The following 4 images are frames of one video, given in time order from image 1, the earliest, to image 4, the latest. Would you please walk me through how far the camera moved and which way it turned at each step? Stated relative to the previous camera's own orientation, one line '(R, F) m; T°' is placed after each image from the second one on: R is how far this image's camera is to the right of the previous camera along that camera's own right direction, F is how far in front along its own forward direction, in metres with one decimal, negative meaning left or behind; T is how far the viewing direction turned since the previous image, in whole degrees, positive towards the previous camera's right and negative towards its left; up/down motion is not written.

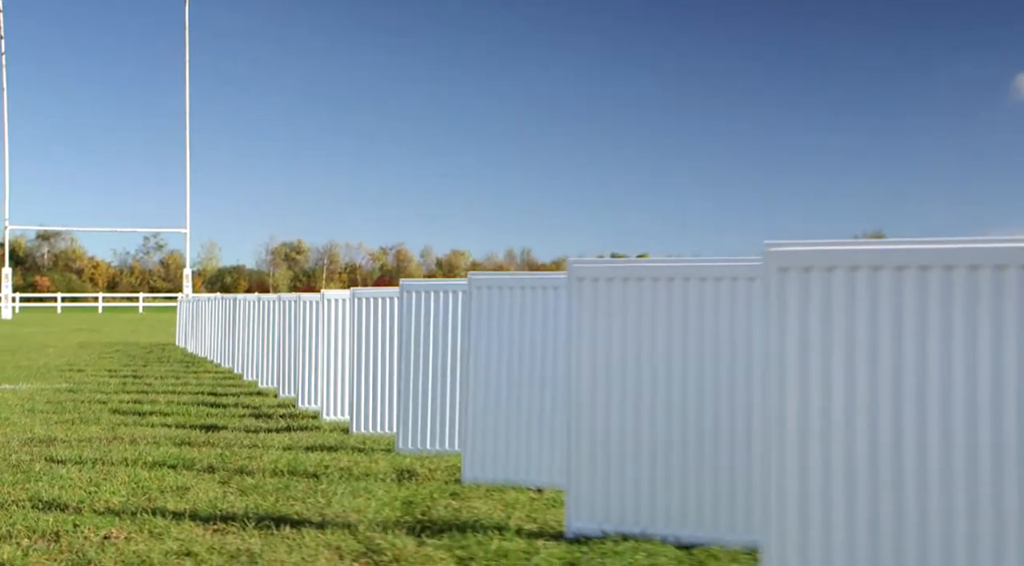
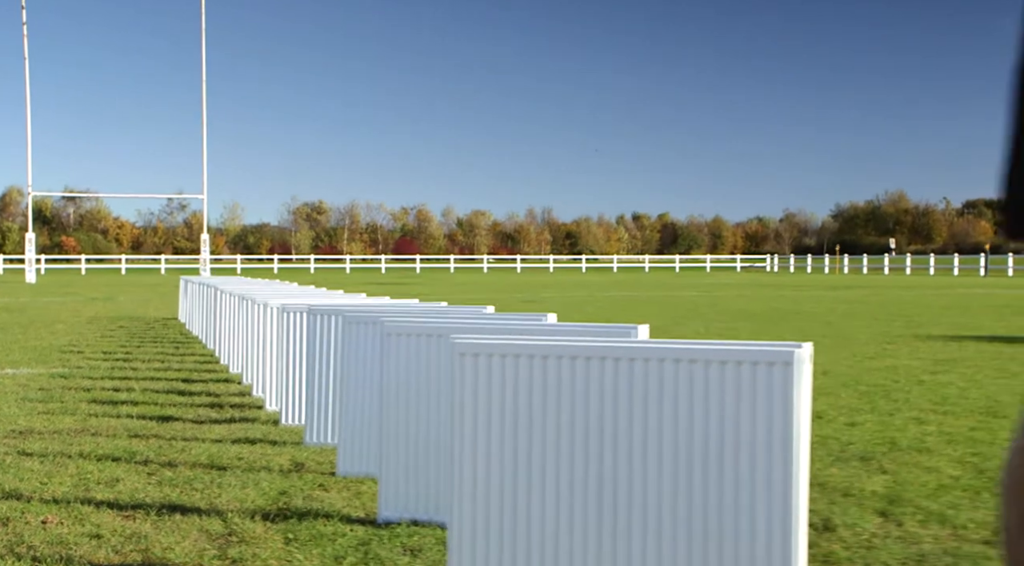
(+0.8, -1.4) m; -1°
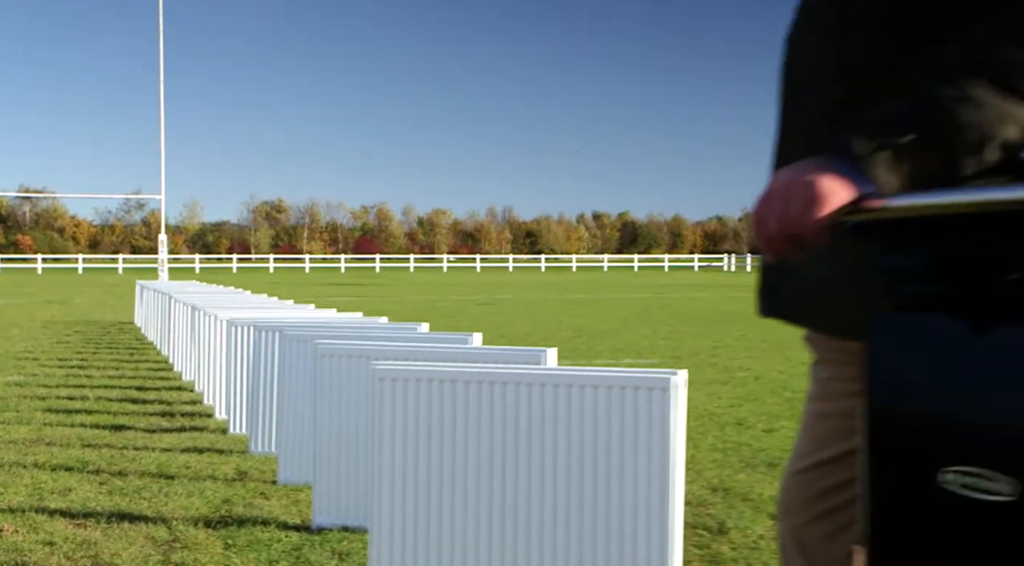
(+0.2, -0.5) m; +2°
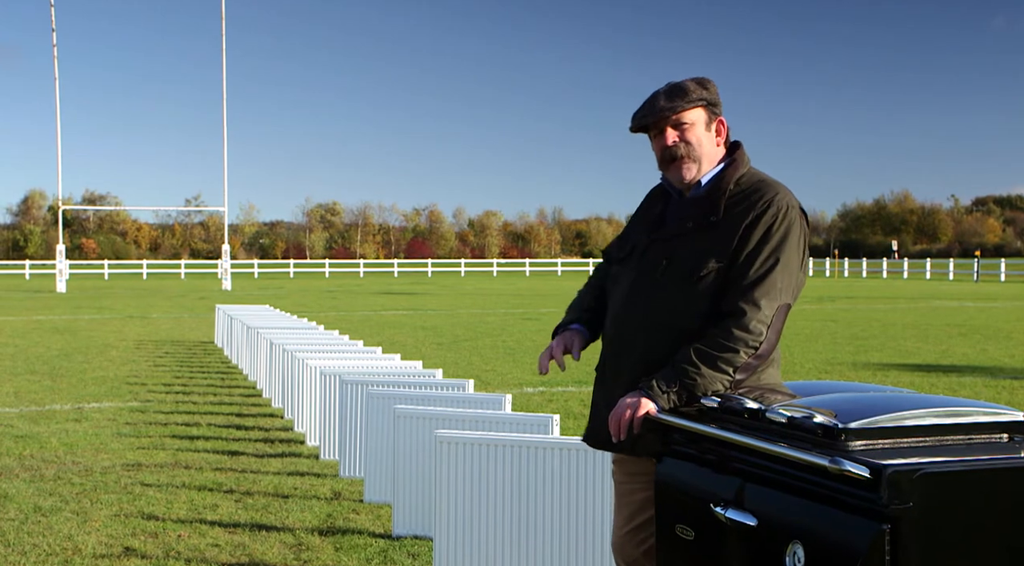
(+0.2, -2.5) m; -2°
